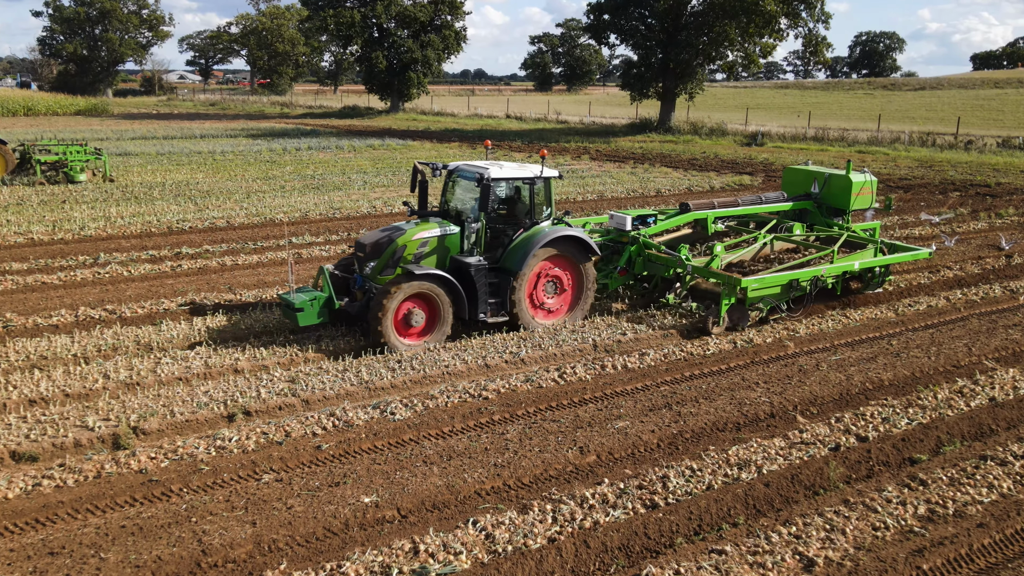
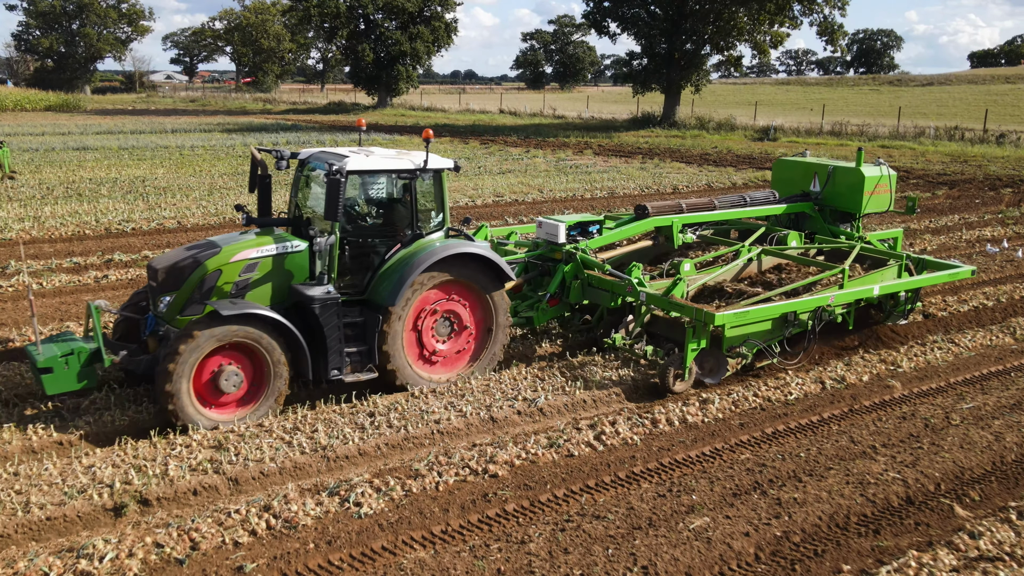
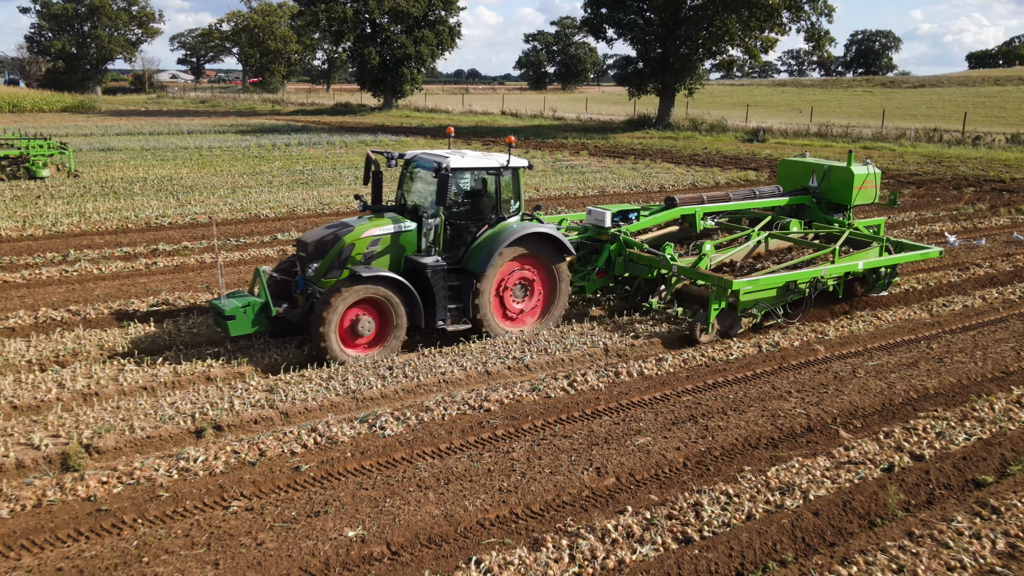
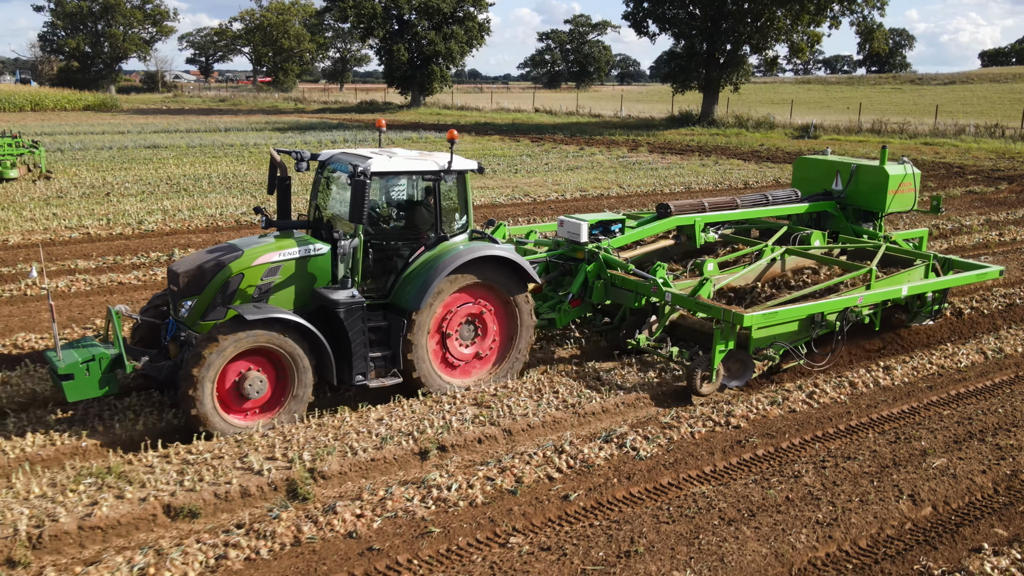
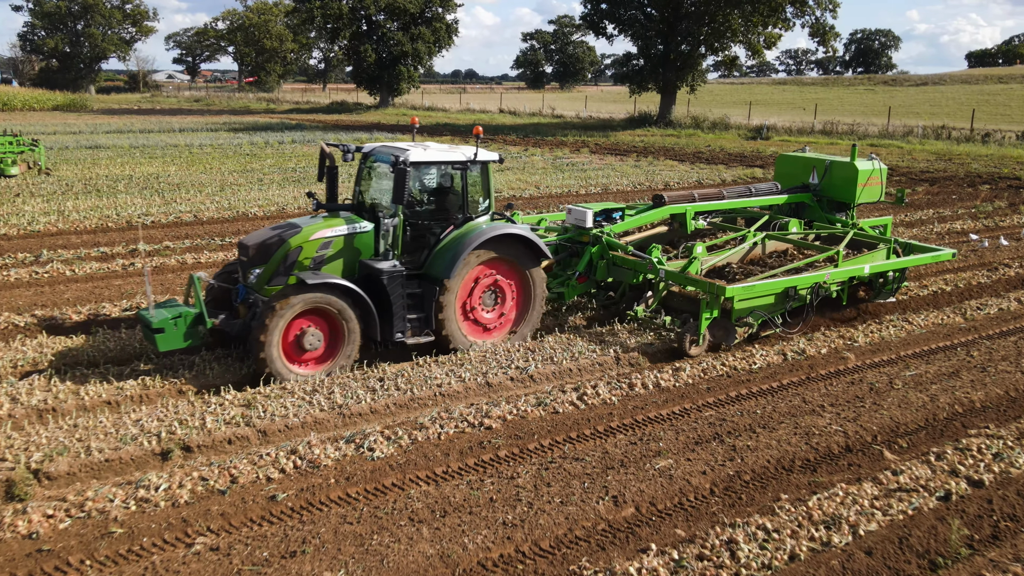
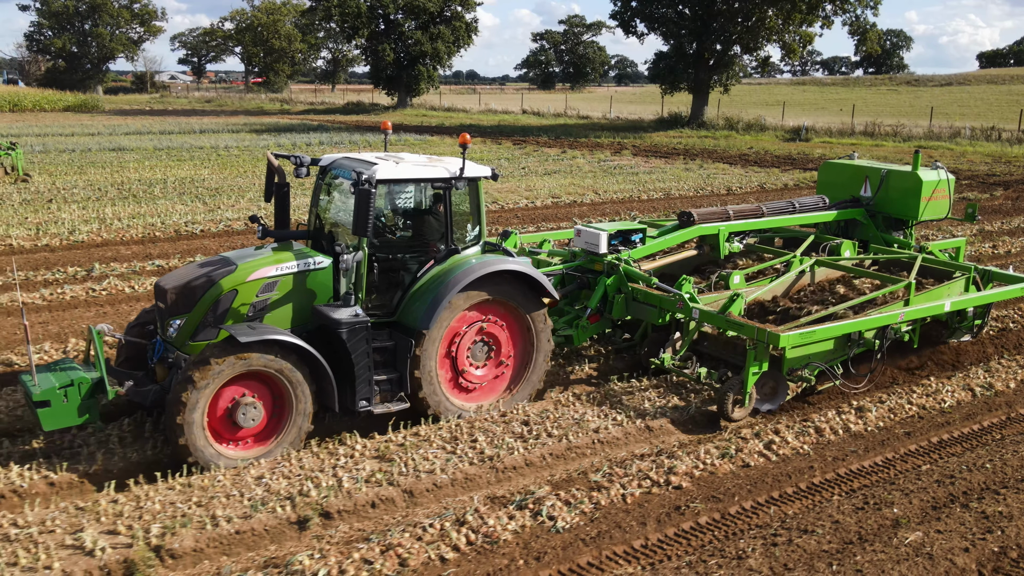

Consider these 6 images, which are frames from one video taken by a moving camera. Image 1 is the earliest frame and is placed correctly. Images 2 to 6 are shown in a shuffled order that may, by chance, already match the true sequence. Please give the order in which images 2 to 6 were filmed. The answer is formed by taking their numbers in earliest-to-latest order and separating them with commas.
3, 5, 2, 6, 4
